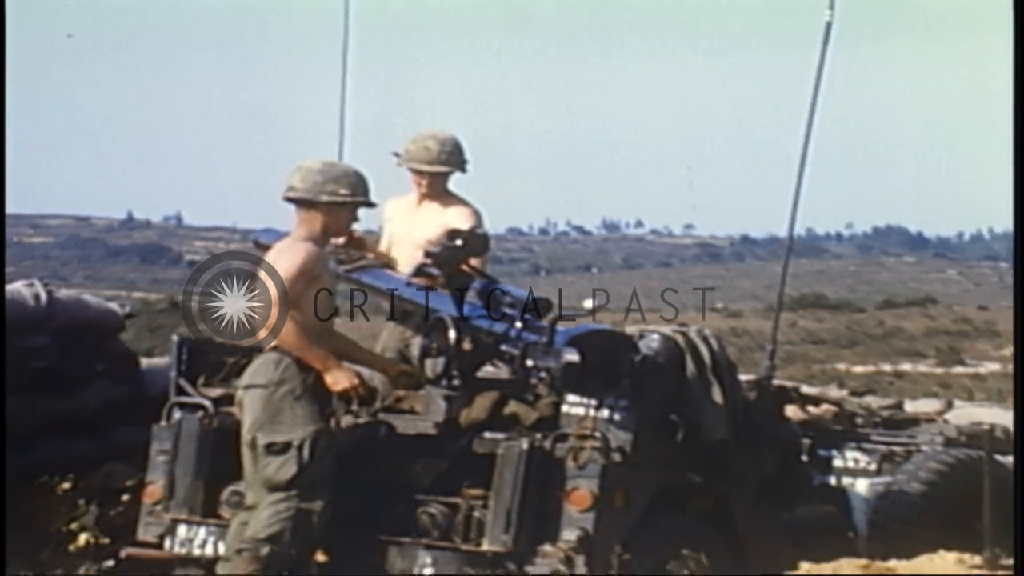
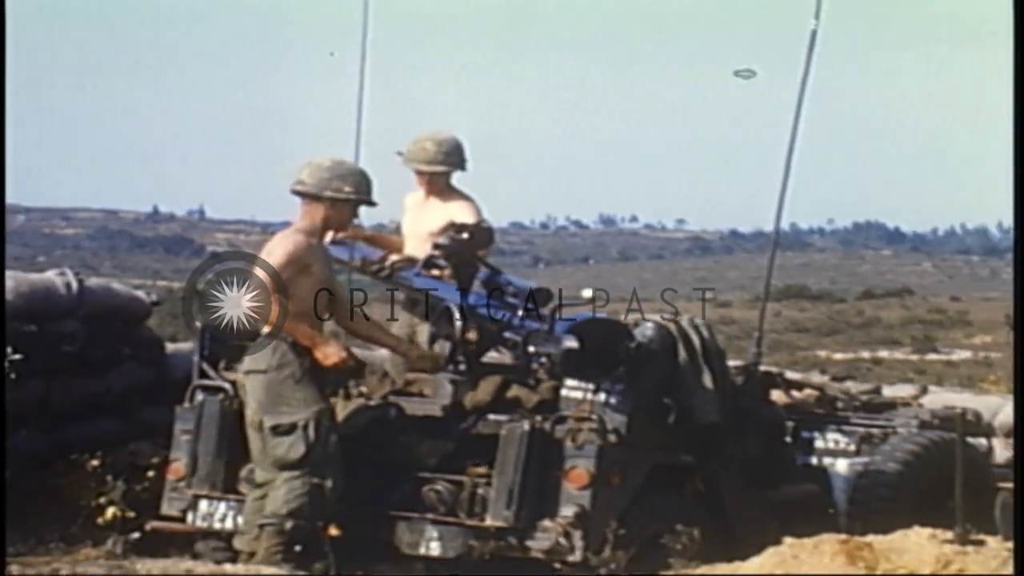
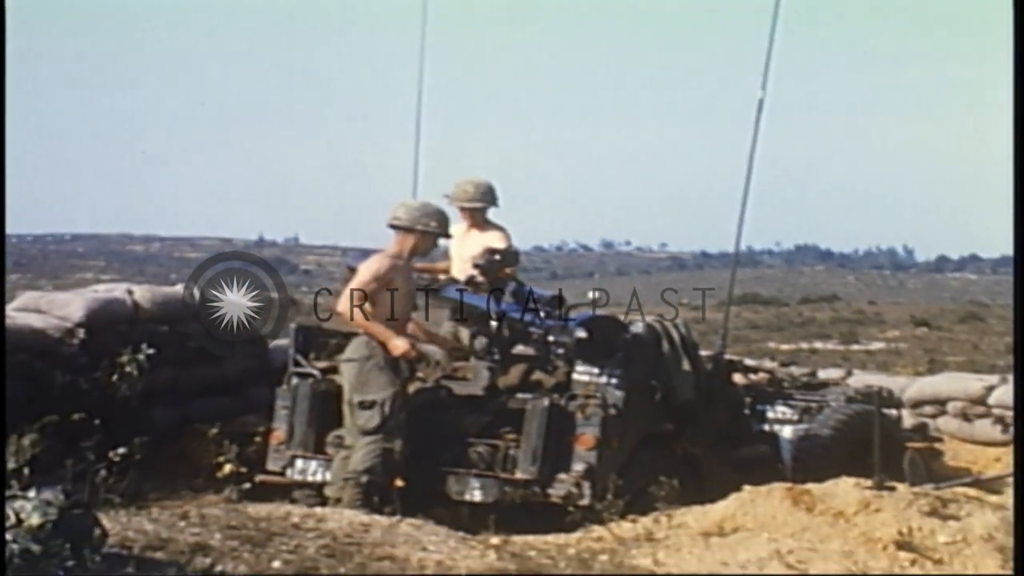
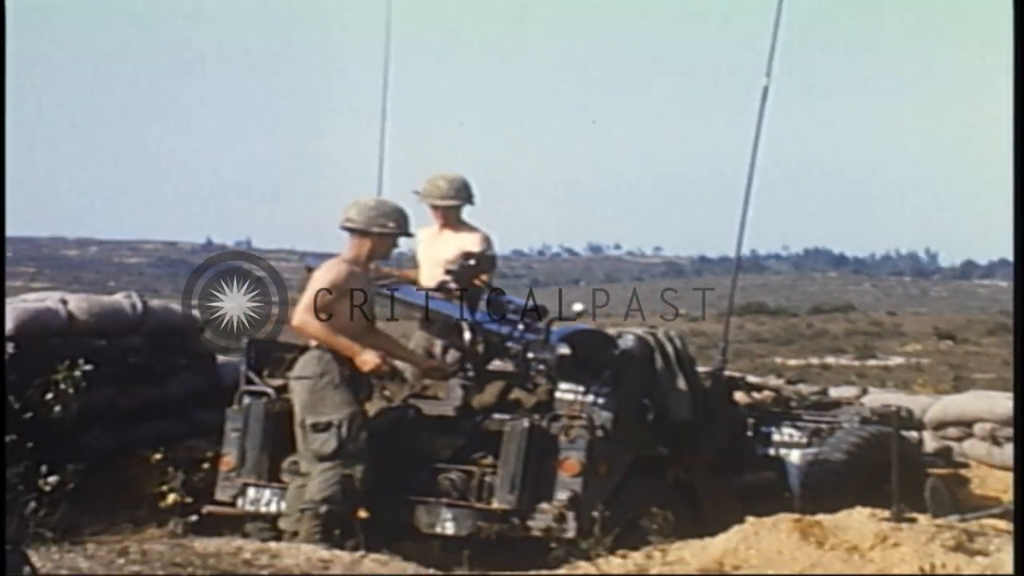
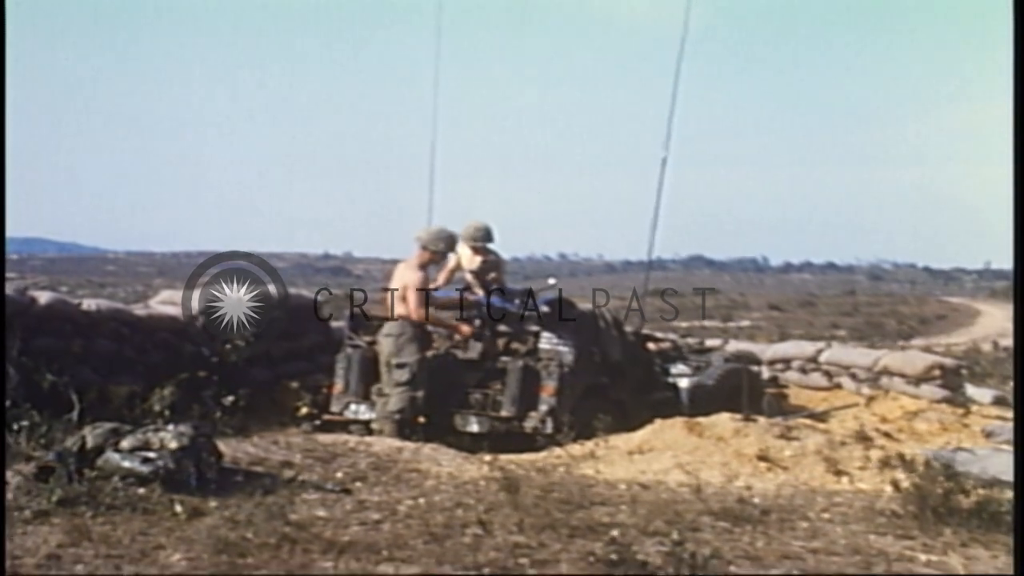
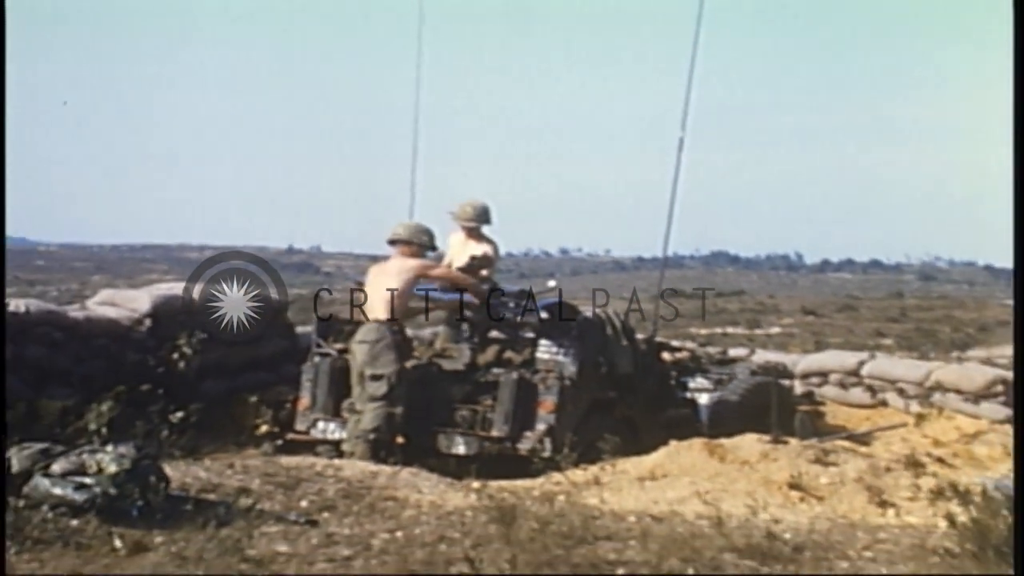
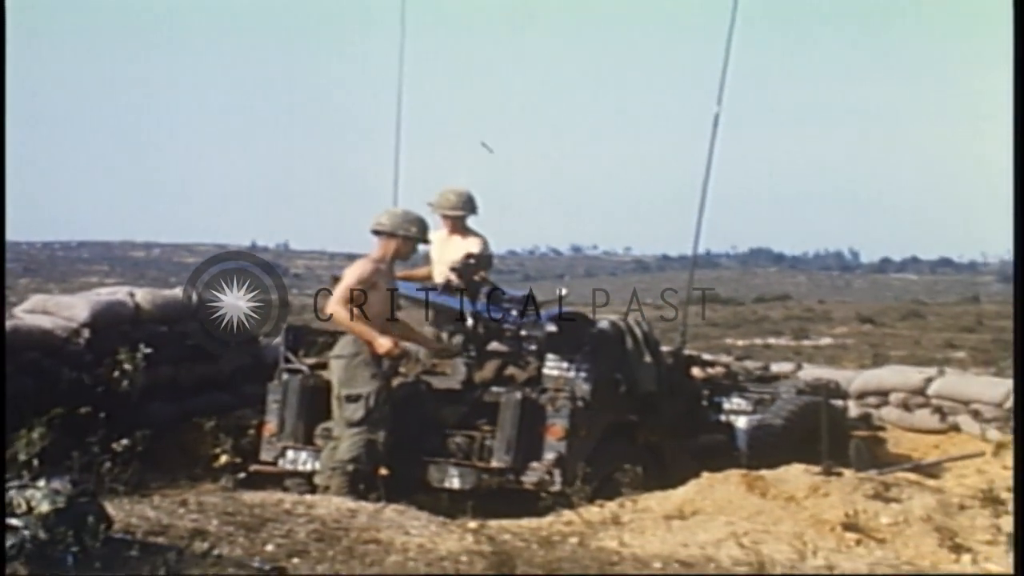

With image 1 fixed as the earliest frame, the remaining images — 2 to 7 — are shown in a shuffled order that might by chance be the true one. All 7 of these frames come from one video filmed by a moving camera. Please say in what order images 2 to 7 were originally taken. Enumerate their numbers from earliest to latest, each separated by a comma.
2, 4, 3, 7, 6, 5
